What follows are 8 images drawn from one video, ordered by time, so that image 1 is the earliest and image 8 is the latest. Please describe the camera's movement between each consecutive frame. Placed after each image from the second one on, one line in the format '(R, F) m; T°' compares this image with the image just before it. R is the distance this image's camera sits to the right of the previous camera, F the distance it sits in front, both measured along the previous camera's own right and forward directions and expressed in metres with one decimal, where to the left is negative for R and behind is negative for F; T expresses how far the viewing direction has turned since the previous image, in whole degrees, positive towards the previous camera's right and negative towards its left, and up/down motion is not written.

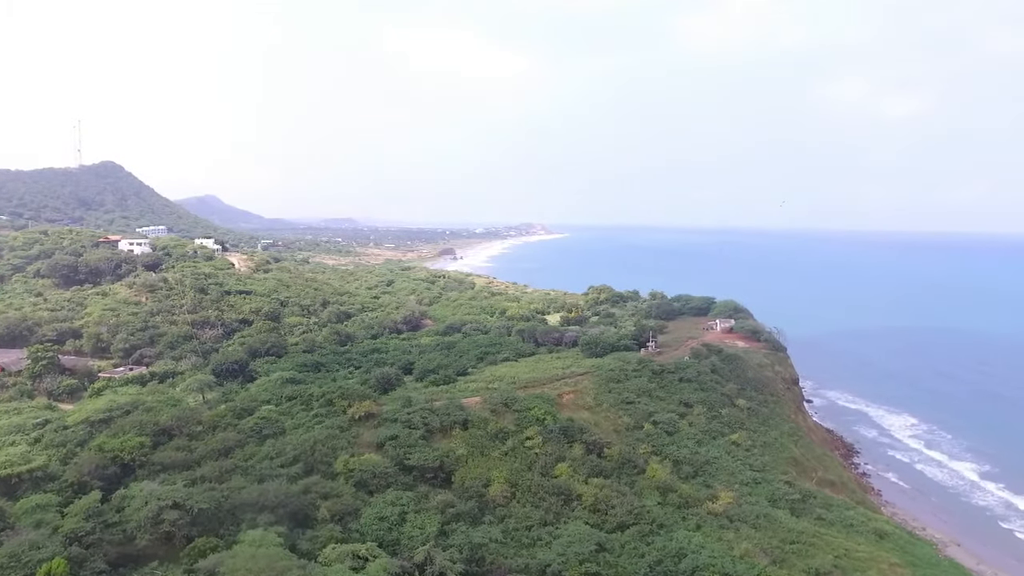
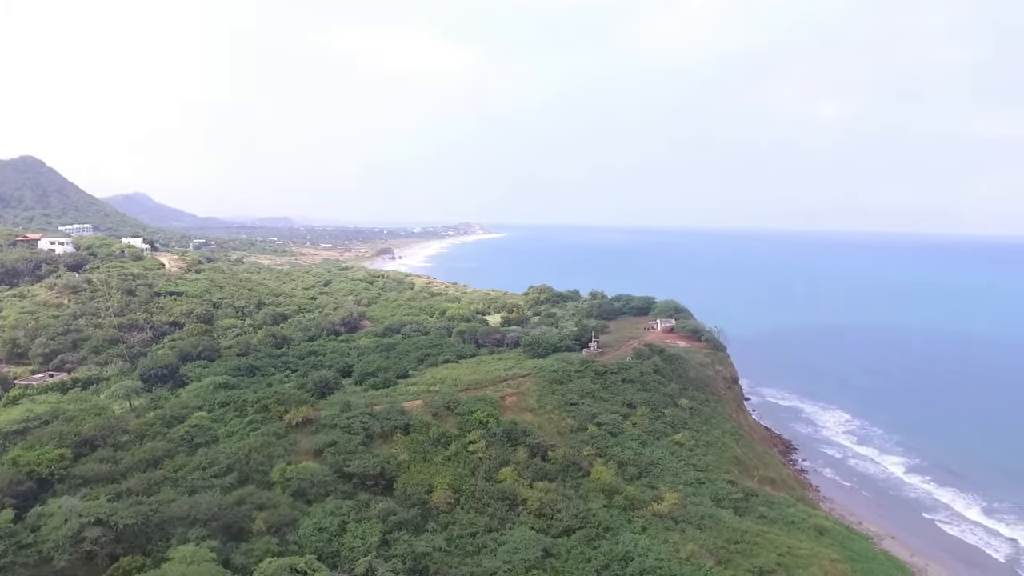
(-0.1, +0.4) m; +4°
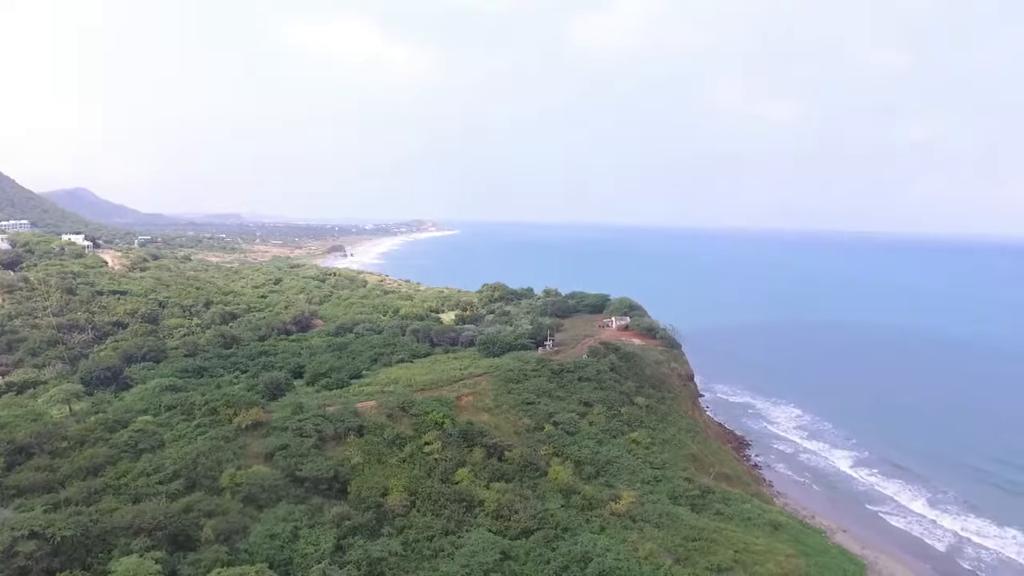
(-0.1, +0.3) m; +3°
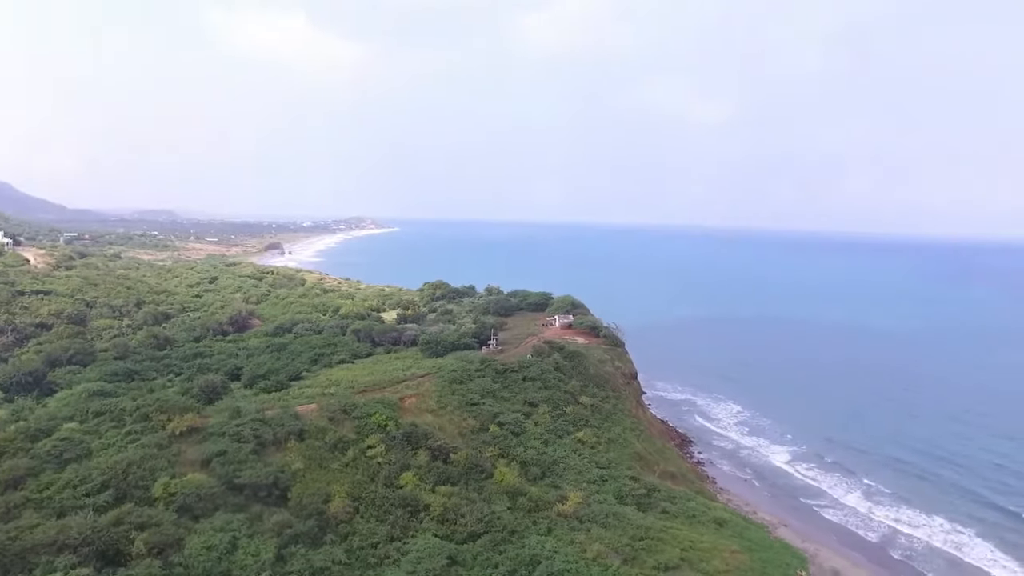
(-0.1, +0.3) m; +4°
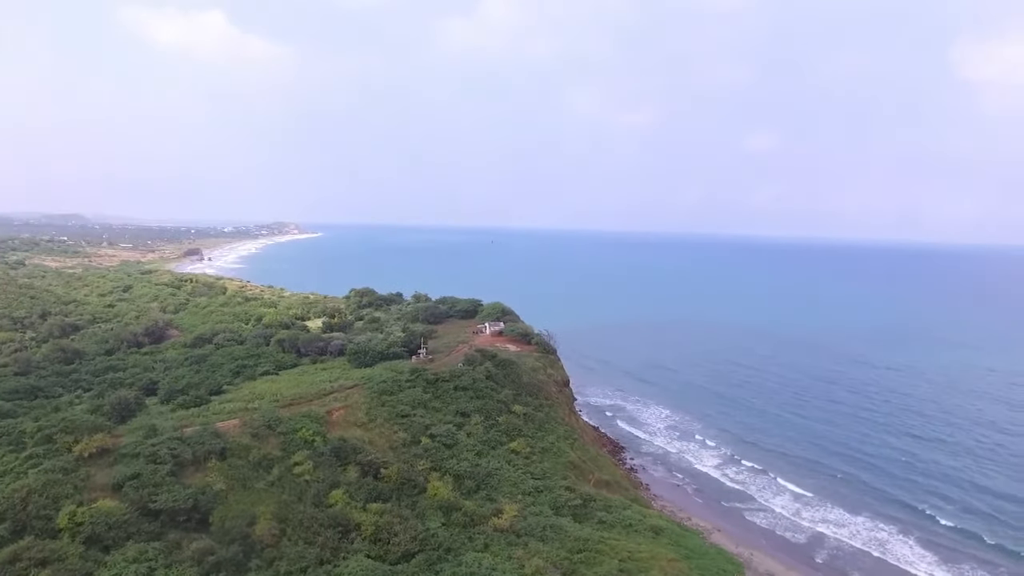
(-0.2, +0.5) m; +5°
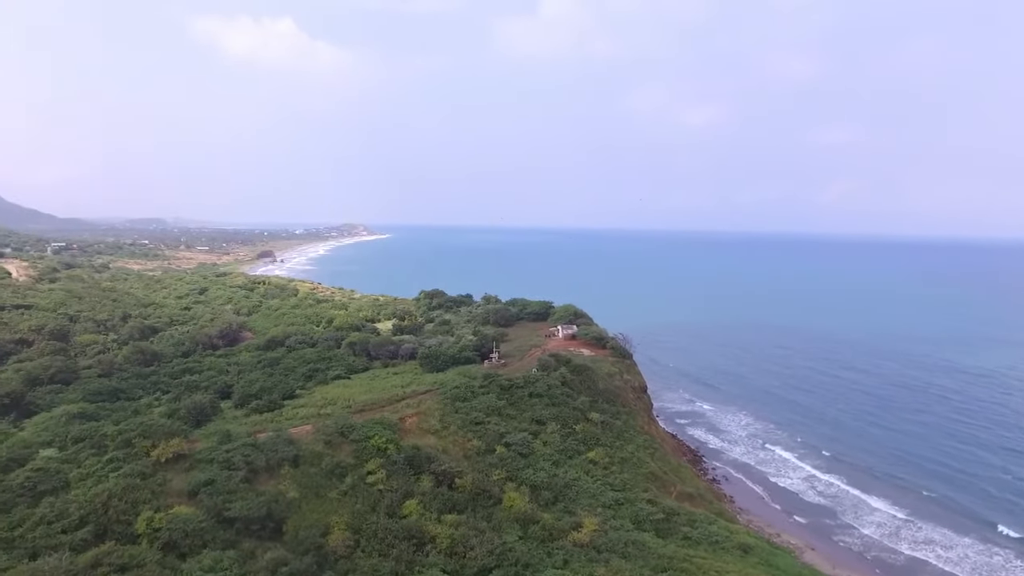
(-0.3, +0.8) m; -5°
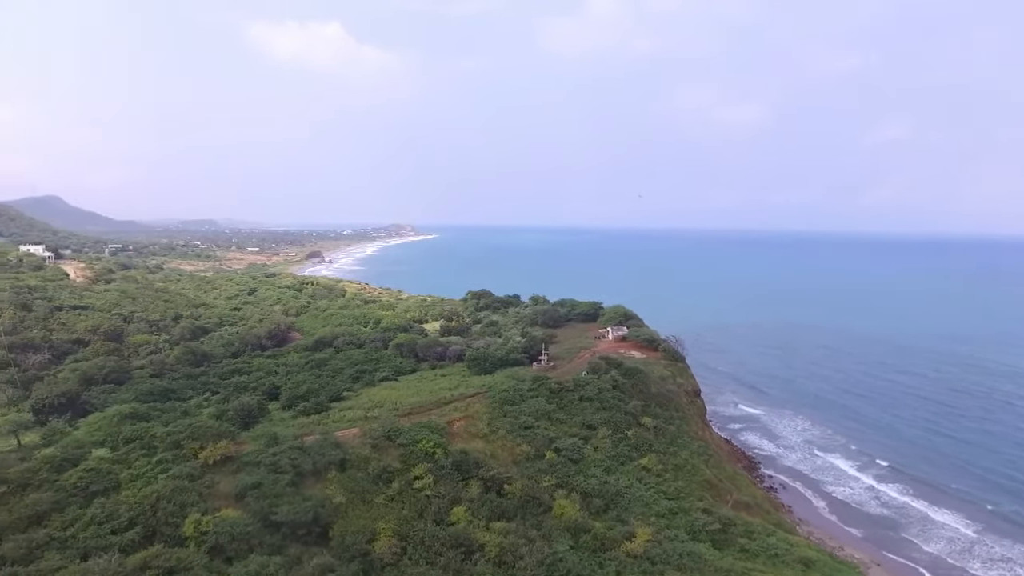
(-0.1, +0.6) m; -3°
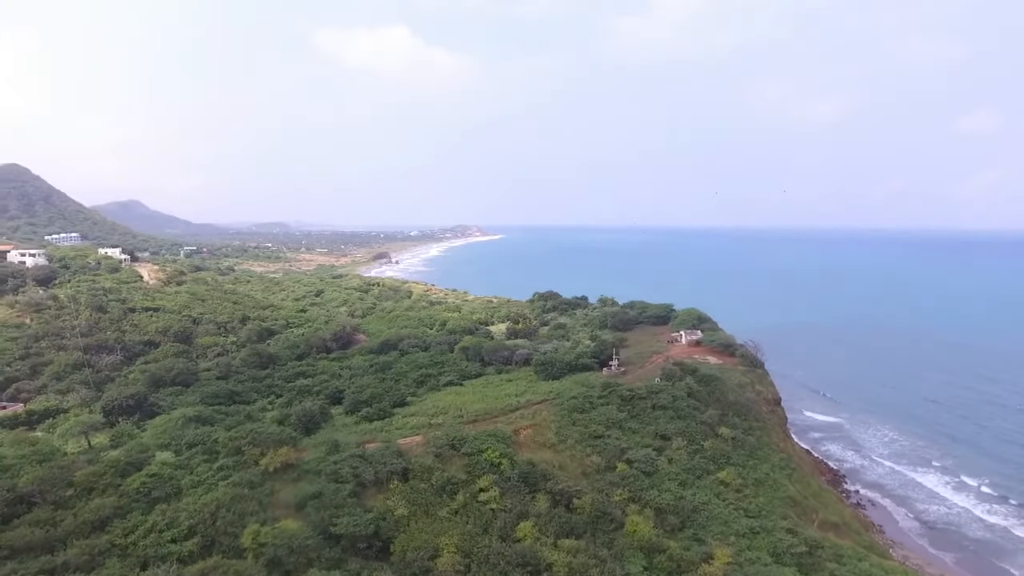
(-0.1, +1.0) m; -5°
